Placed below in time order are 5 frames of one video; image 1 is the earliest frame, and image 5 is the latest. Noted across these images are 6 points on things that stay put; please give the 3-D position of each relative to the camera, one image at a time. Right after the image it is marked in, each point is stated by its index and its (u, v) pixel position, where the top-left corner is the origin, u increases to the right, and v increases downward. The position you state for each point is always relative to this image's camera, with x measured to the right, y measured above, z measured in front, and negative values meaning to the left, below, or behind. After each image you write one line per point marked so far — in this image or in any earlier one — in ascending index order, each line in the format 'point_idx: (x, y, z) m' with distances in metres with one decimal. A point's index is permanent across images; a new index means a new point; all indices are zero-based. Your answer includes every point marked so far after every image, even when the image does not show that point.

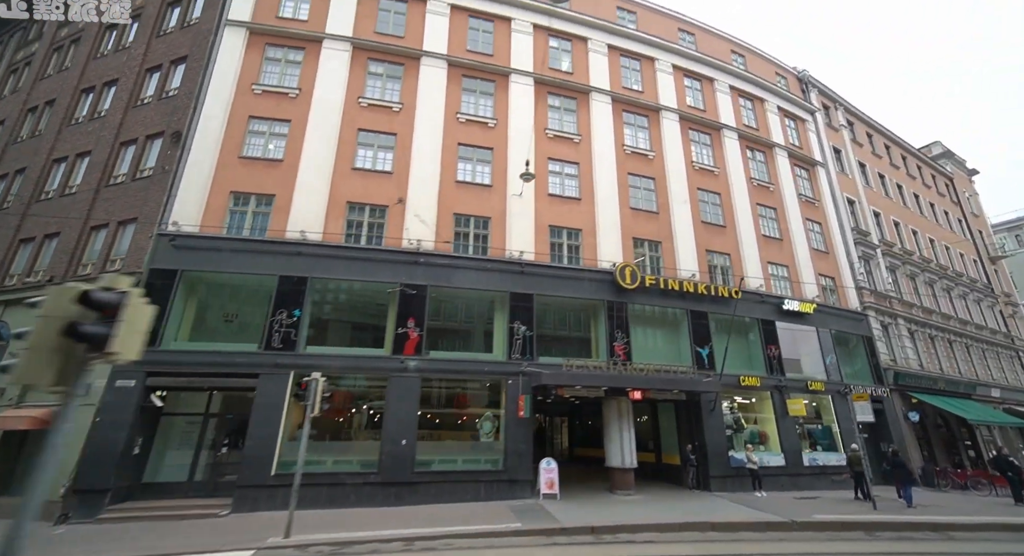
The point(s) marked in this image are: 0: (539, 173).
0: (+1.0, +4.3, +19.2) m
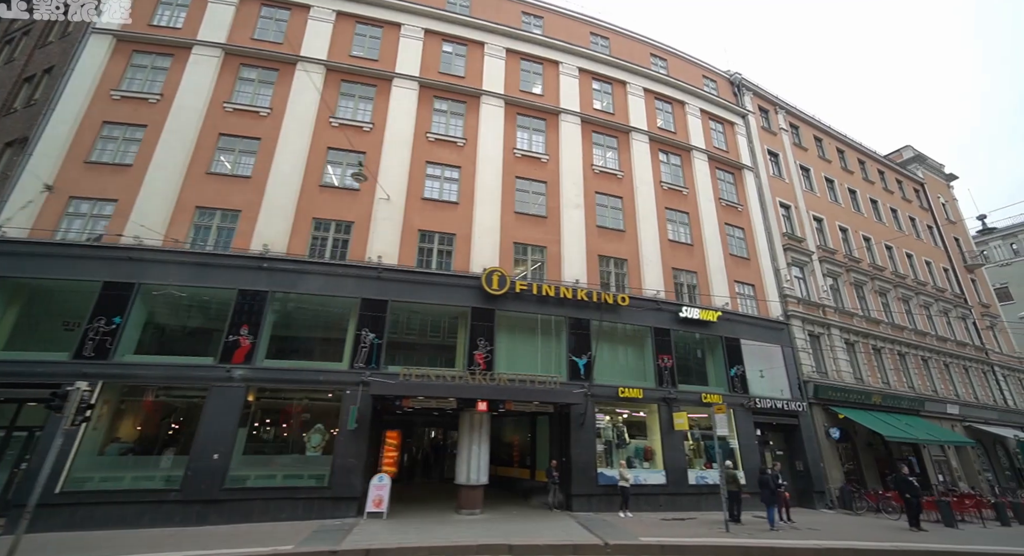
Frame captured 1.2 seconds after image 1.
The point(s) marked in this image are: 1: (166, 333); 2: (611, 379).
0: (-3.9, +4.0, +18.6) m
1: (-10.4, -1.7, +14.2) m
2: (+3.6, -3.8, +17.8) m
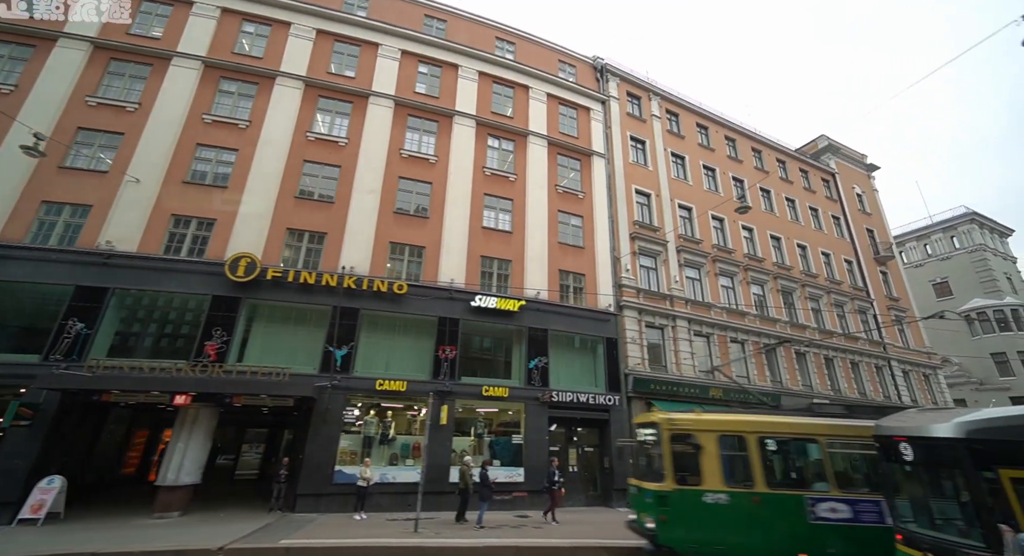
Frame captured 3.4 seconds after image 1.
0: (-12.4, +4.4, +17.5) m
1: (-18.8, -1.3, +13.0) m
2: (-4.8, -3.3, +16.7) m
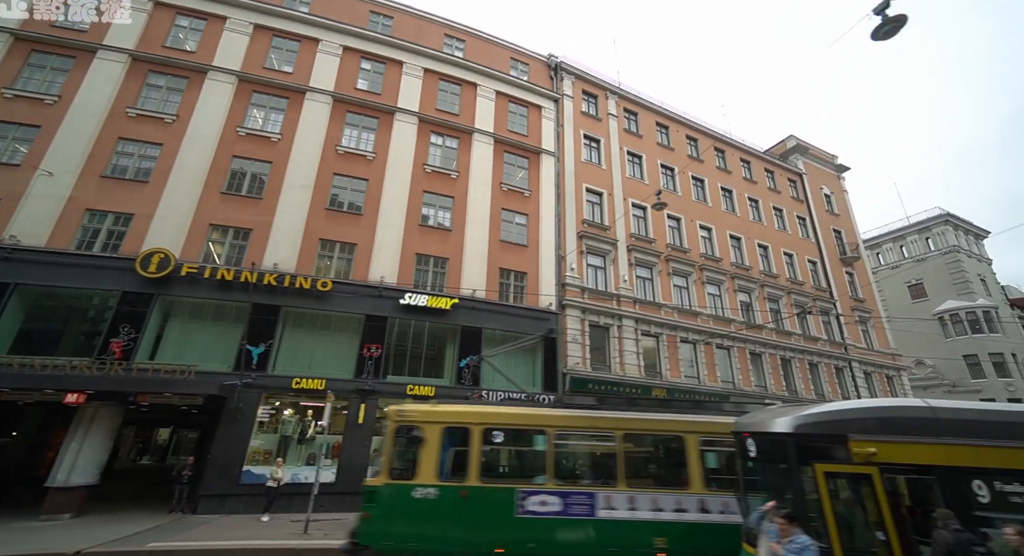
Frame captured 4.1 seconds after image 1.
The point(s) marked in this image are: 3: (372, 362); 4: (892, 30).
0: (-15.0, +4.5, +17.1) m
1: (-21.4, -1.1, +12.5) m
2: (-7.5, -3.2, +16.4) m
3: (-5.1, -3.0, +17.2) m
4: (+6.2, +4.0, +7.8) m
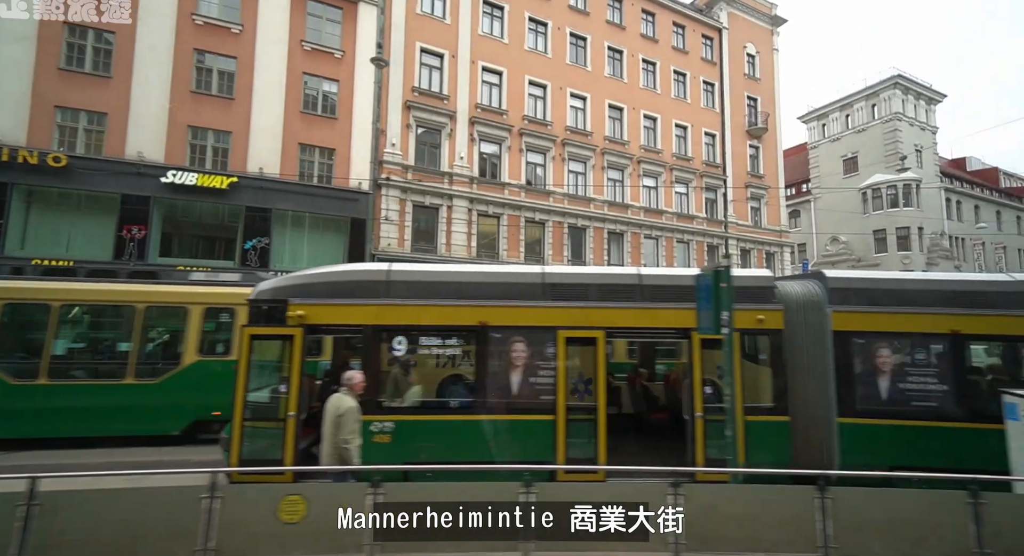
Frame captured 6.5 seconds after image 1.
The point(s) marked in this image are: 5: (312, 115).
0: (-23.2, +8.2, +14.2) m
1: (-29.3, +1.5, +10.9) m
2: (-15.5, +0.8, +15.6) m
3: (-13.1, +1.2, +16.4) m
4: (-1.6, +6.1, +5.9) m
5: (-8.4, +7.0, +20.4) m
